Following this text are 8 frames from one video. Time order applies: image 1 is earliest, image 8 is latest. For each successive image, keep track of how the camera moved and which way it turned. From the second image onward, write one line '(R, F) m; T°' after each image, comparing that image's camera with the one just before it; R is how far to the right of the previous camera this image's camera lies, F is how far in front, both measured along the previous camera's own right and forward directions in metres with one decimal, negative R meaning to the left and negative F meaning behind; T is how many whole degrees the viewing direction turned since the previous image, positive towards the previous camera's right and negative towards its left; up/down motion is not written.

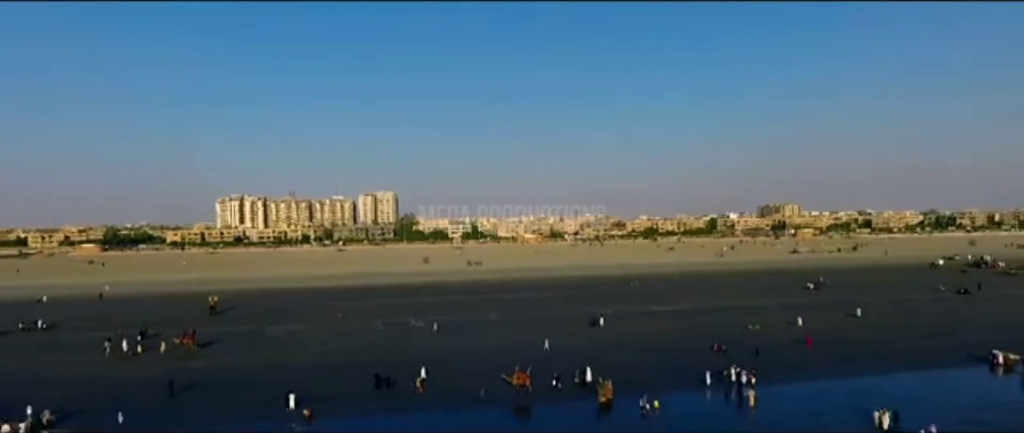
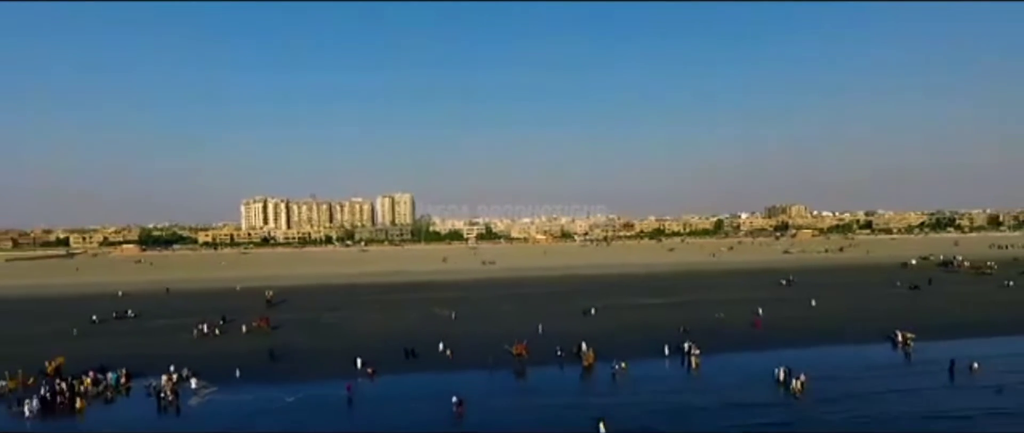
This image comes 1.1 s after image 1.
(+0.2, -5.6) m; -1°
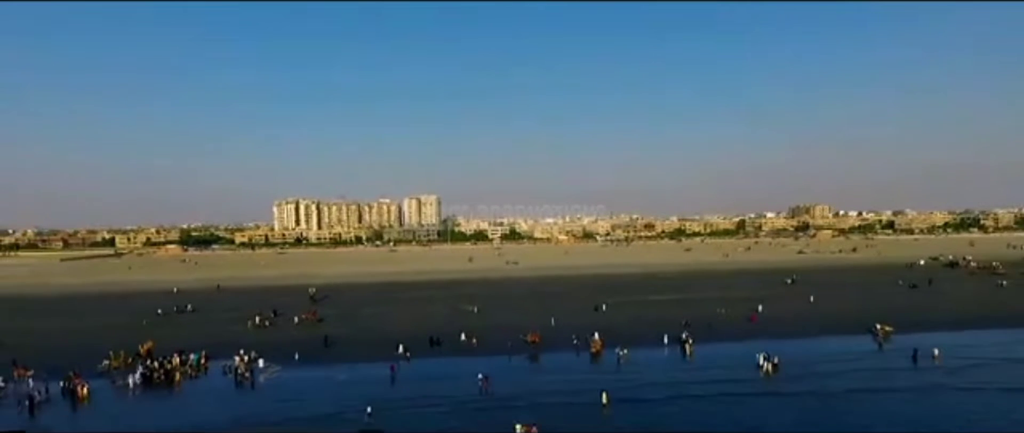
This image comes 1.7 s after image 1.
(+0.2, -3.3) m; -2°
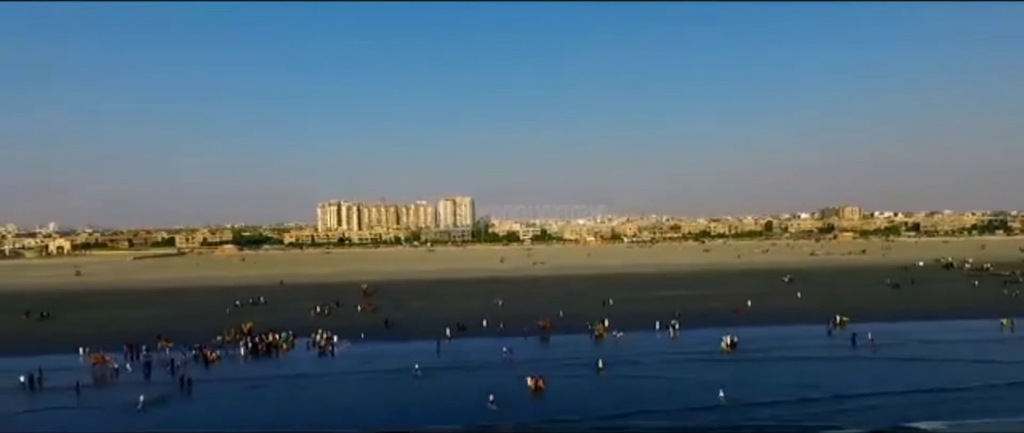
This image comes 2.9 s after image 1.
(+0.5, -6.2) m; -2°
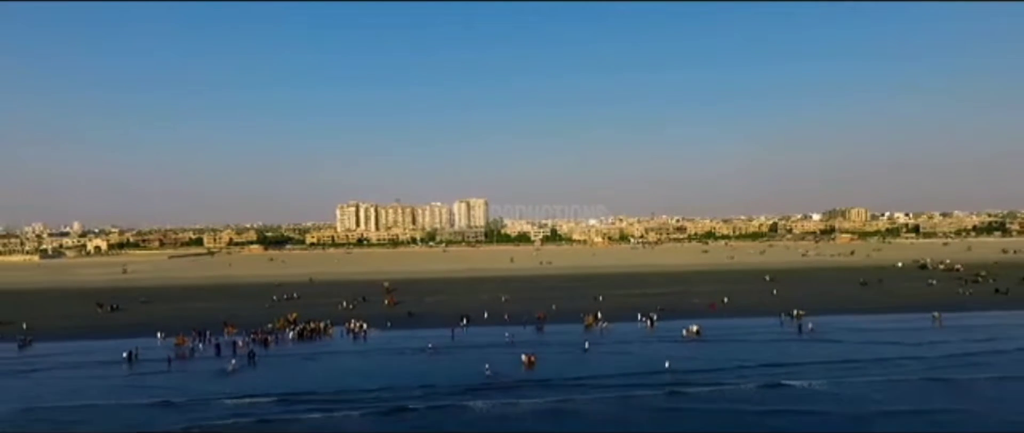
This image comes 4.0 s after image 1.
(+0.5, -5.7) m; -1°
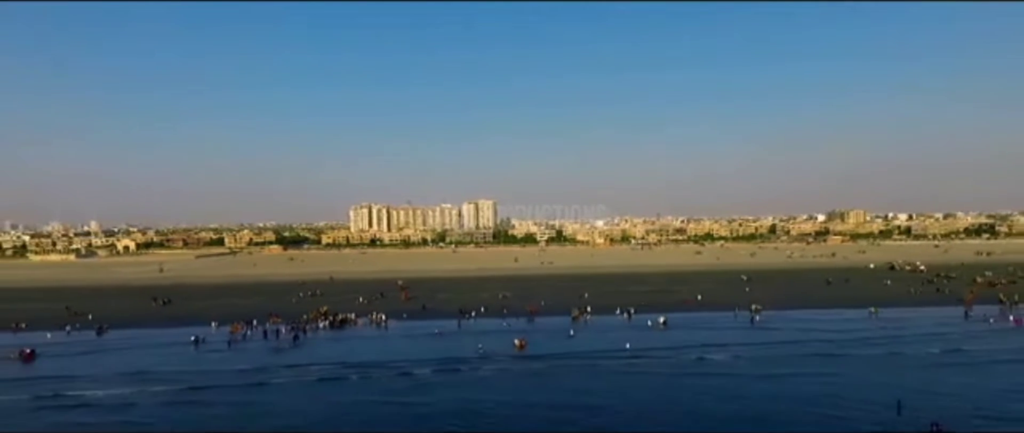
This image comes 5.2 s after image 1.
(+0.5, -6.3) m; -1°
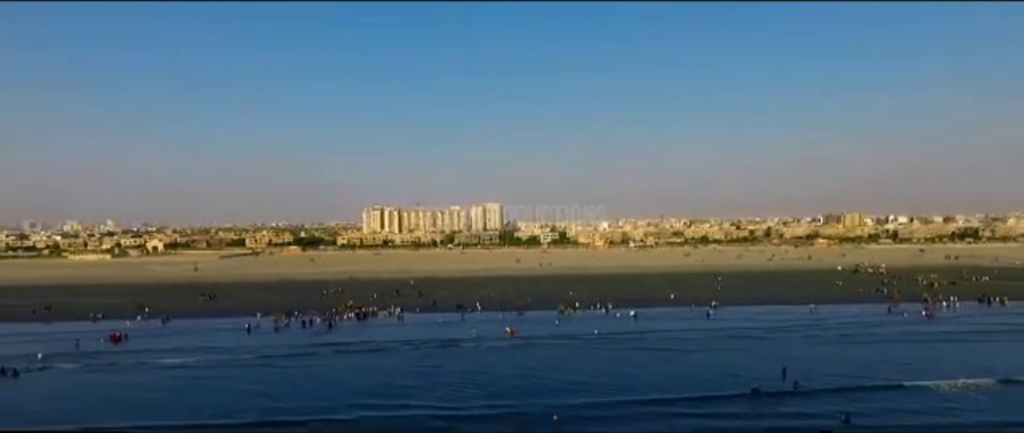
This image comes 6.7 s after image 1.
(+0.6, -7.9) m; 0°
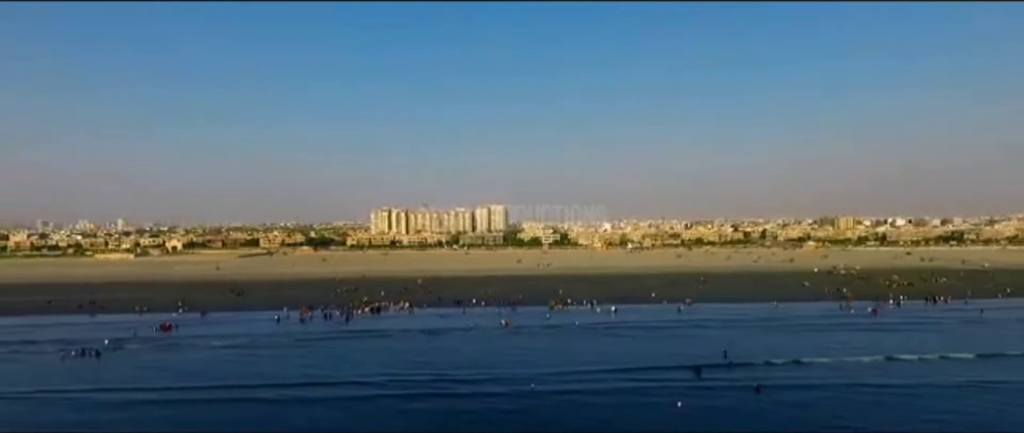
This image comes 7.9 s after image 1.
(+0.5, -6.4) m; 0°
